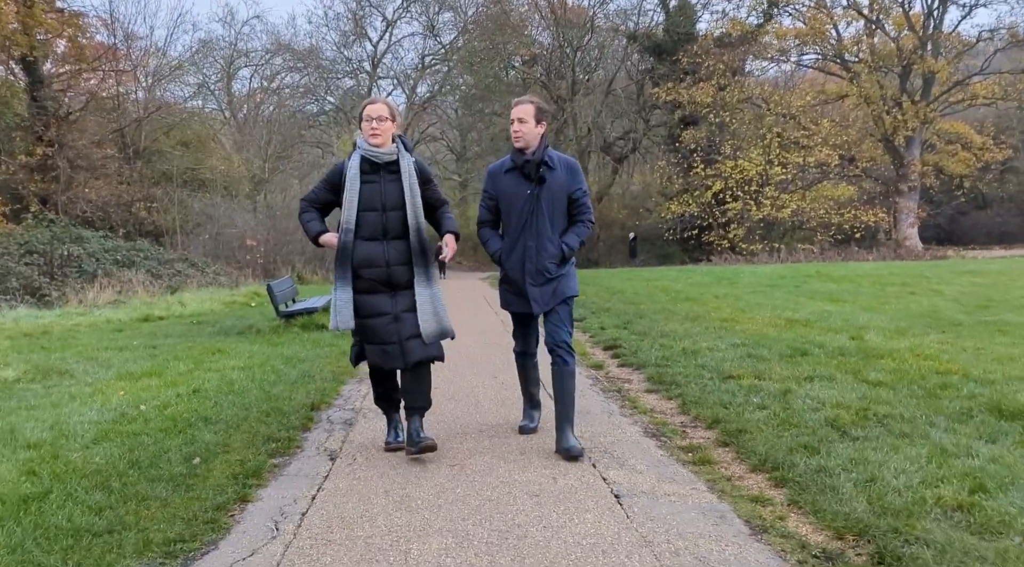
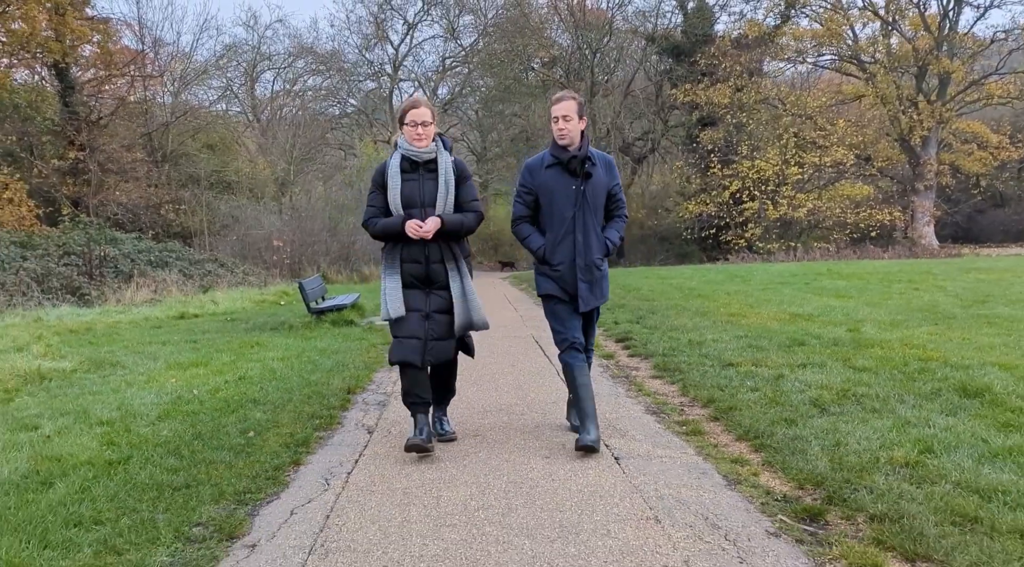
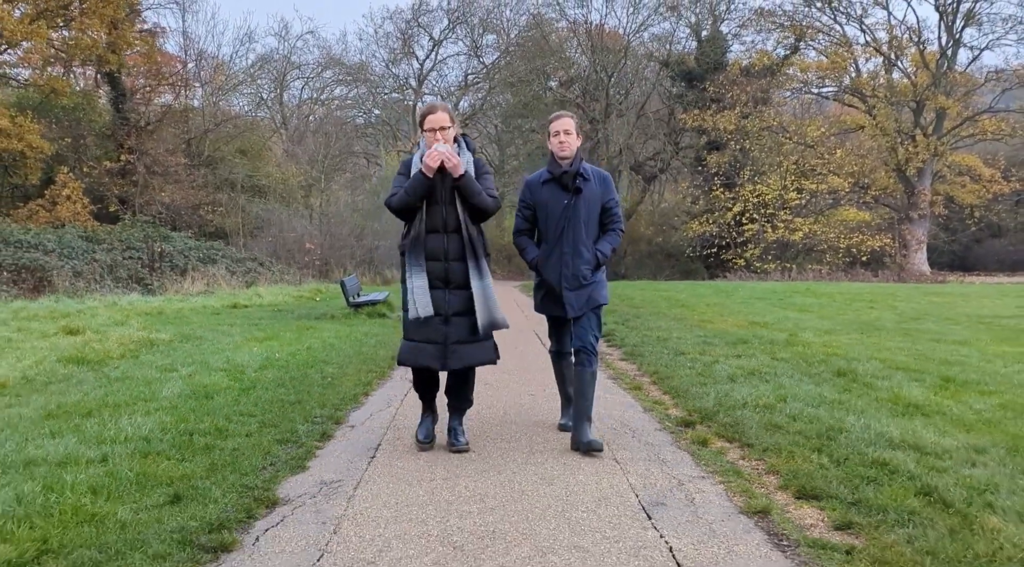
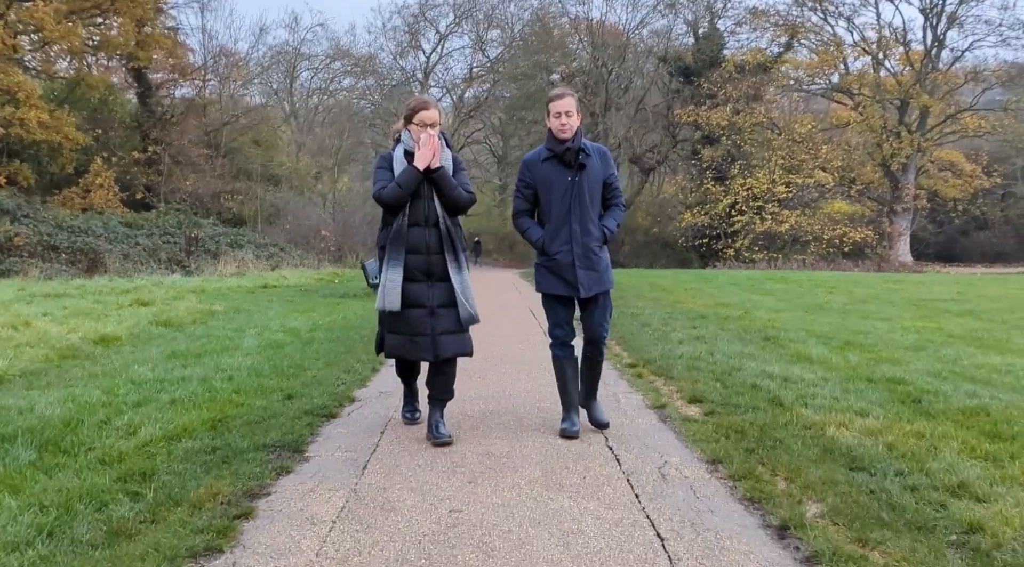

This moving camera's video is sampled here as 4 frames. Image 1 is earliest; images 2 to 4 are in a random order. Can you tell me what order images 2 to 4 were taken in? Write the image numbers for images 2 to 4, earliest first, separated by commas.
2, 3, 4
